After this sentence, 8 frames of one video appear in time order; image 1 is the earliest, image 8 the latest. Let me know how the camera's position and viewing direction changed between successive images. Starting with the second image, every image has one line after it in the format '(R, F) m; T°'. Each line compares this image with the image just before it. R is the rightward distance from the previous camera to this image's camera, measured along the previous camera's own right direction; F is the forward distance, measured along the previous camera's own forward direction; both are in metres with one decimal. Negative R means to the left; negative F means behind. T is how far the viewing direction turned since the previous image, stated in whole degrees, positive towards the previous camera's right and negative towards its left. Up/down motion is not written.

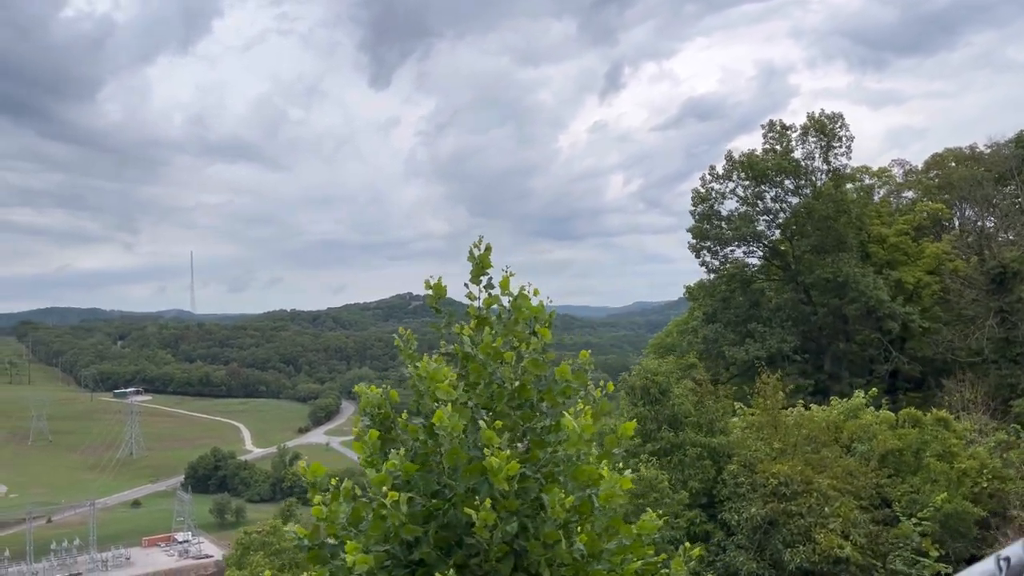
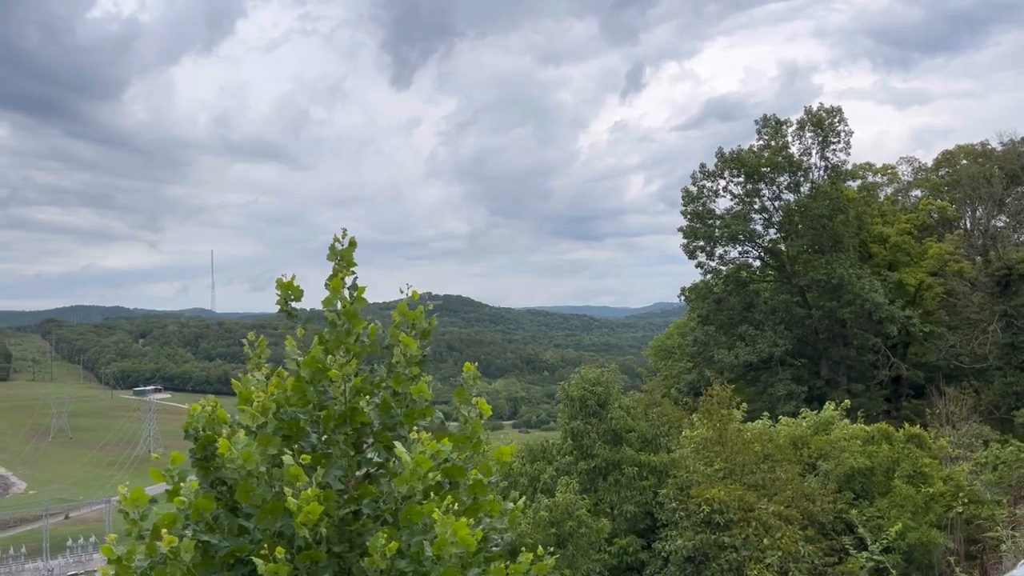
(+0.7, +0.5) m; -1°
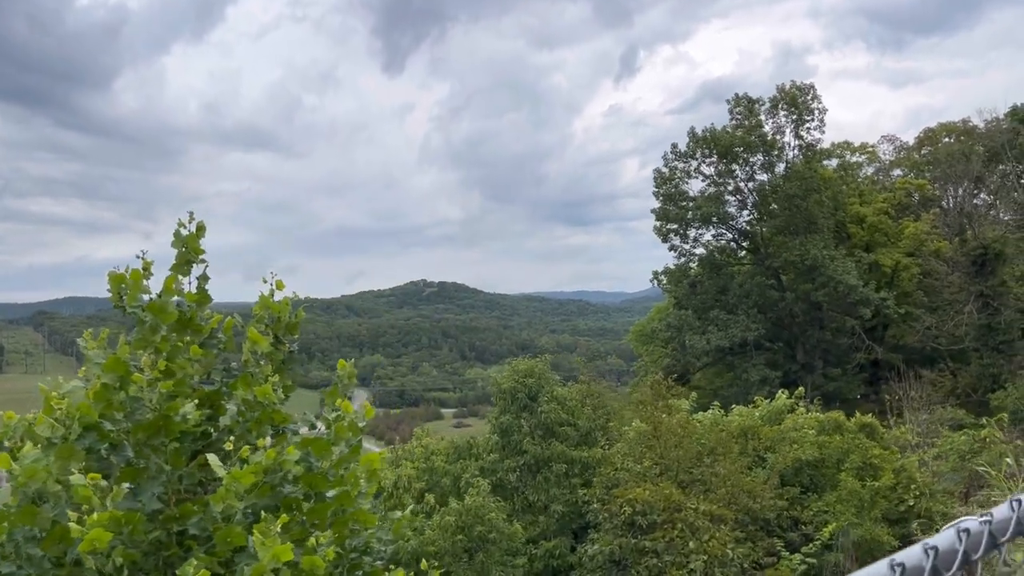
(+0.5, +0.3) m; 0°
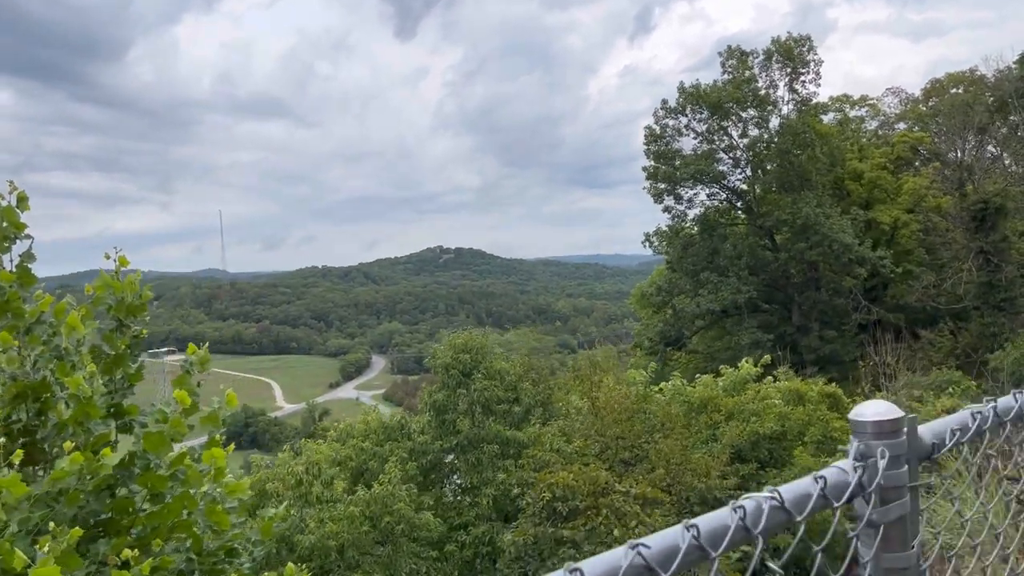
(+0.5, +0.3) m; -1°
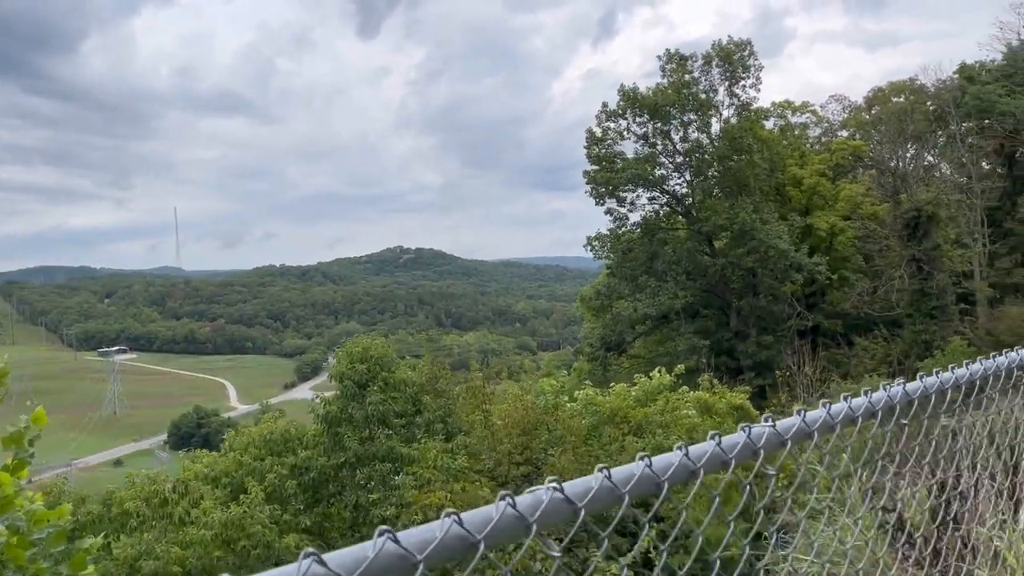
(+0.4, +0.2) m; +3°
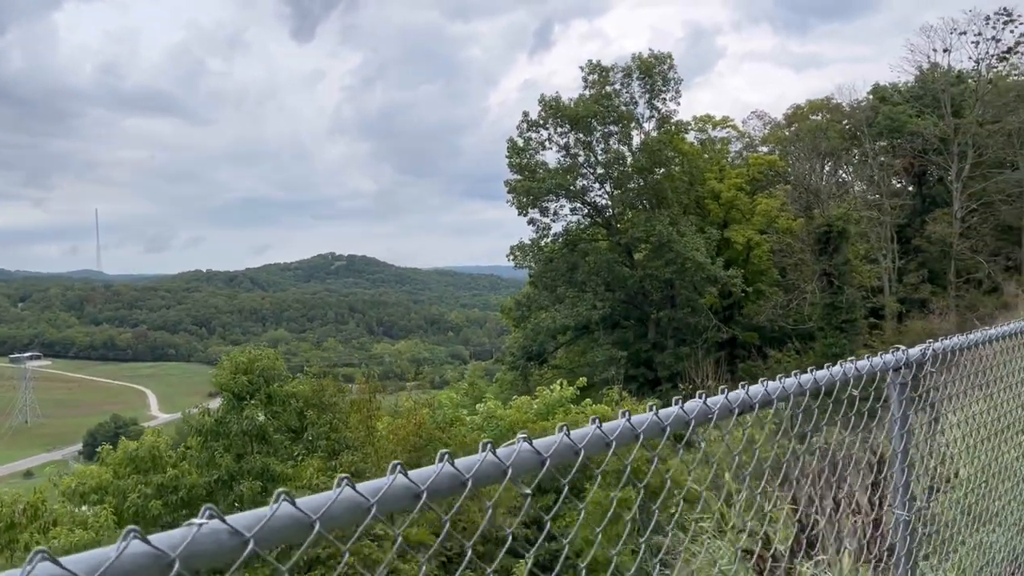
(+0.3, +0.2) m; +5°
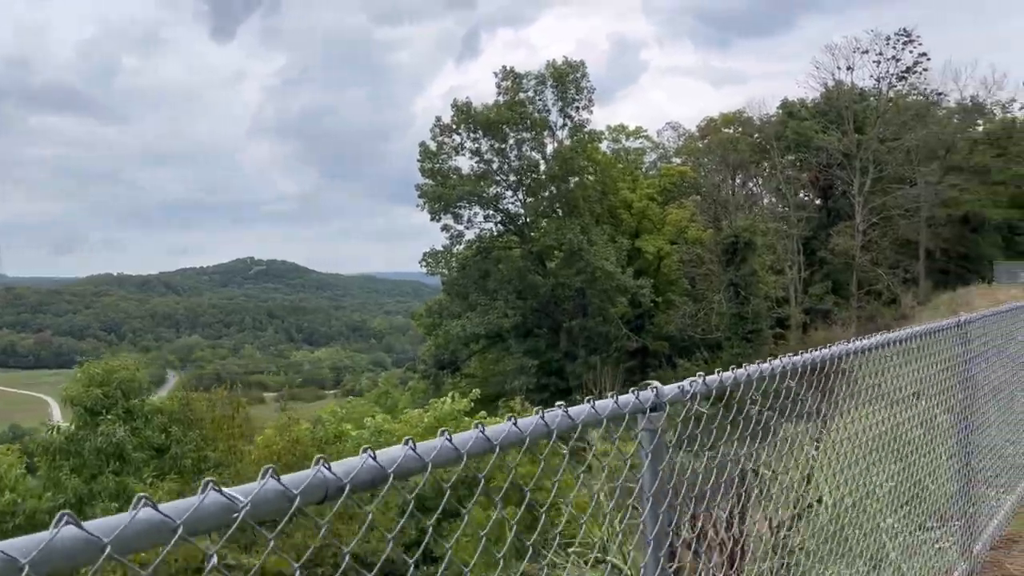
(+0.3, +0.2) m; +5°
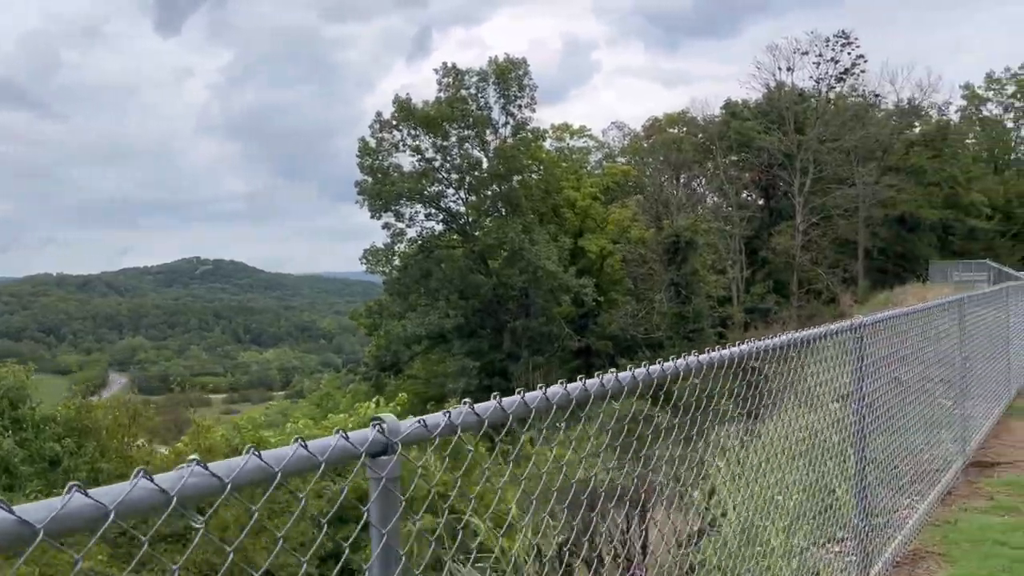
(+0.2, +0.2) m; +3°
